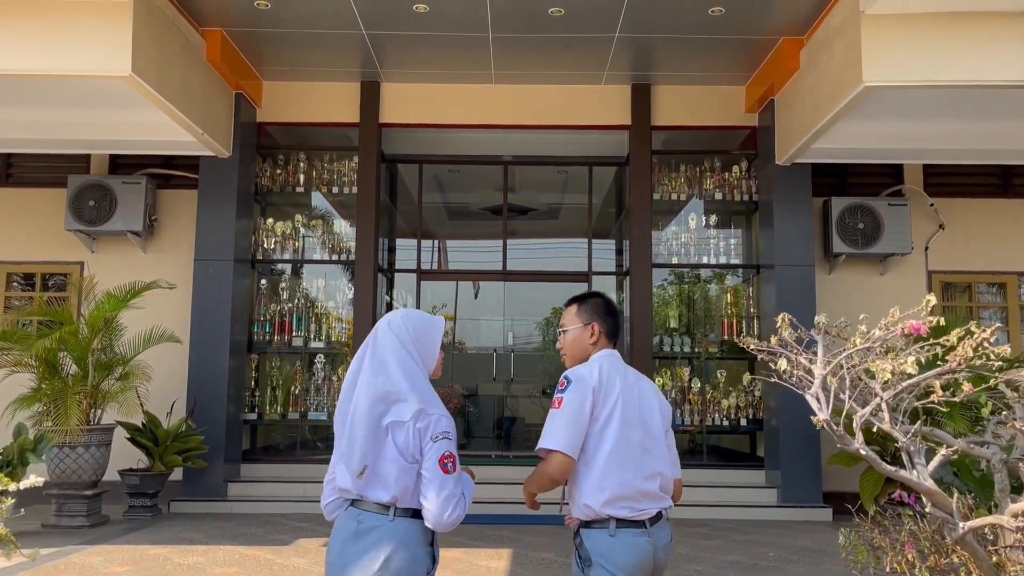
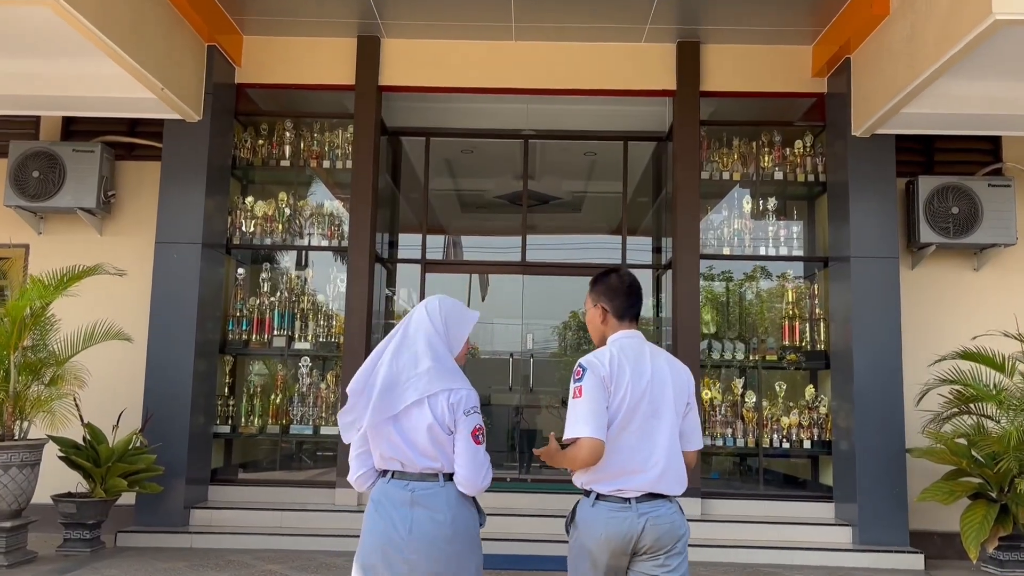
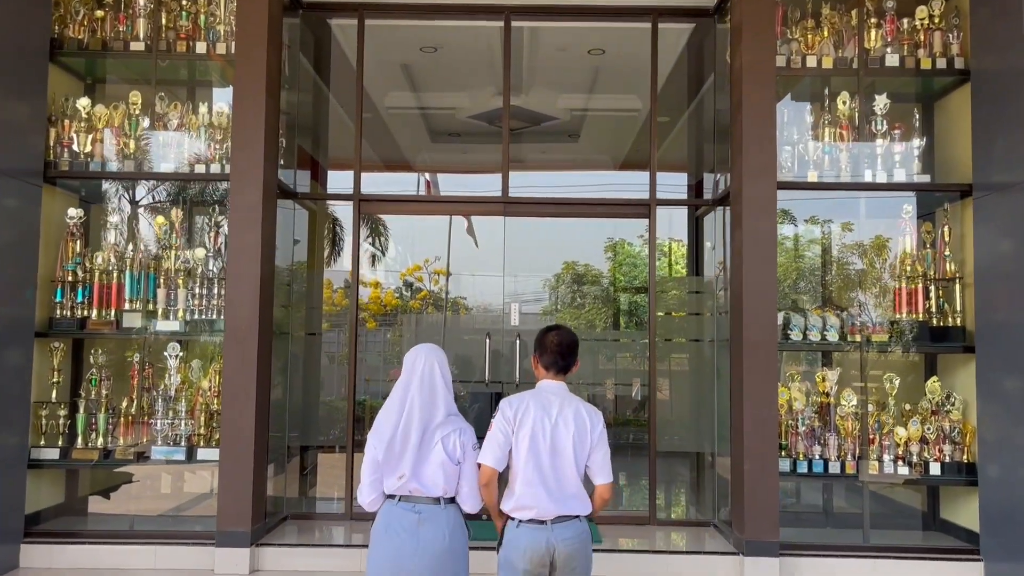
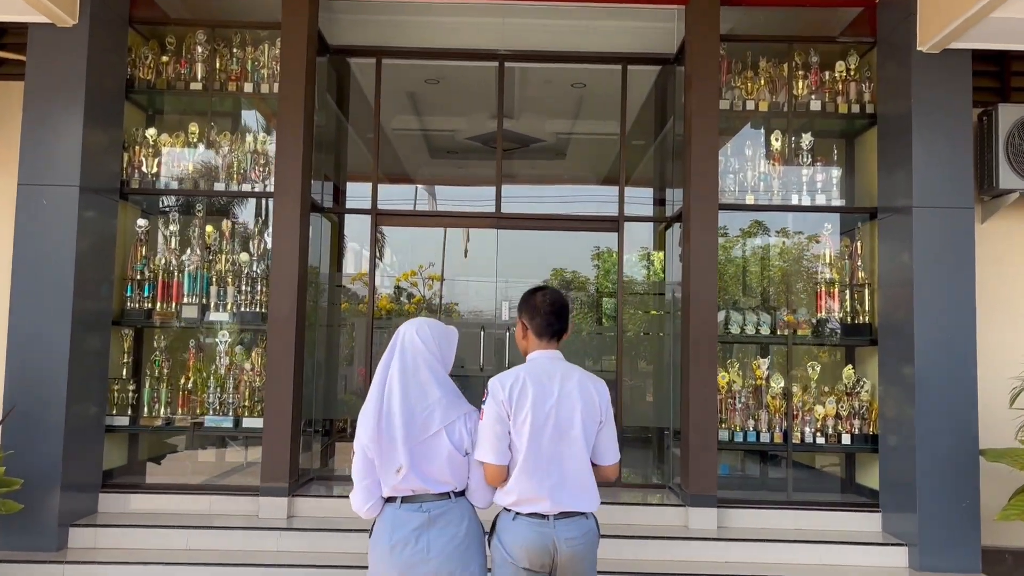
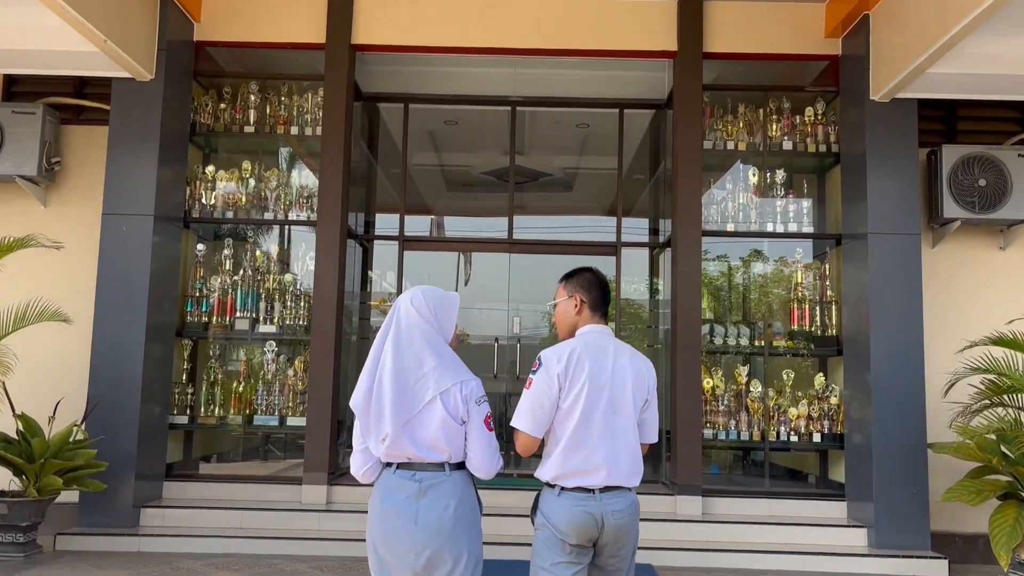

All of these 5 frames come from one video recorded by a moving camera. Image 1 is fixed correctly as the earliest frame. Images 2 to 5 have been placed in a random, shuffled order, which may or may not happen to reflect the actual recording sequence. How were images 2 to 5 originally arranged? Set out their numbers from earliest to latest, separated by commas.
2, 5, 4, 3
